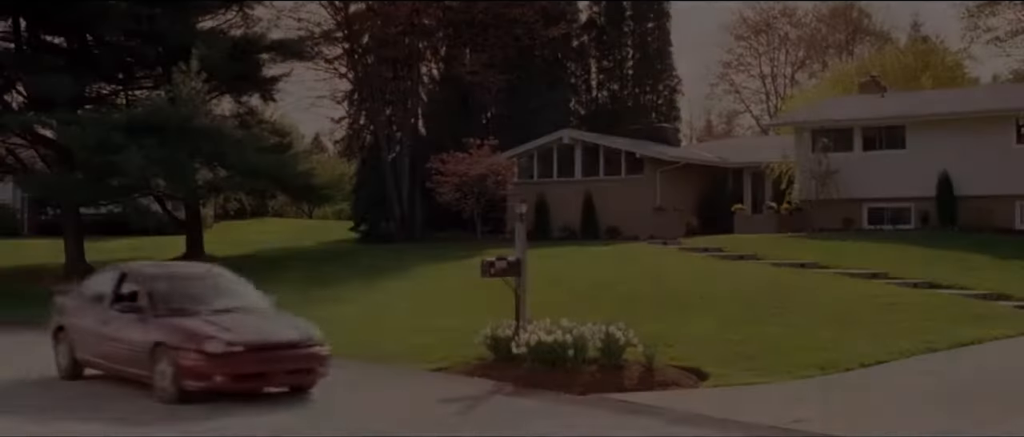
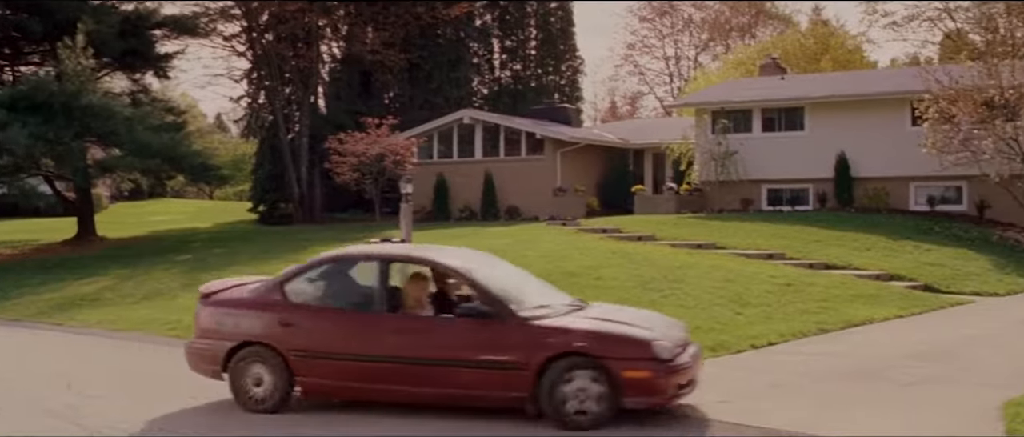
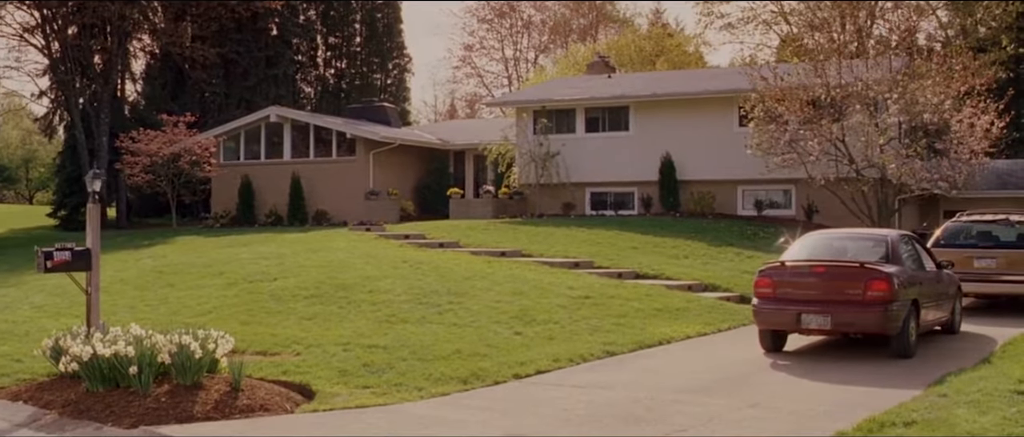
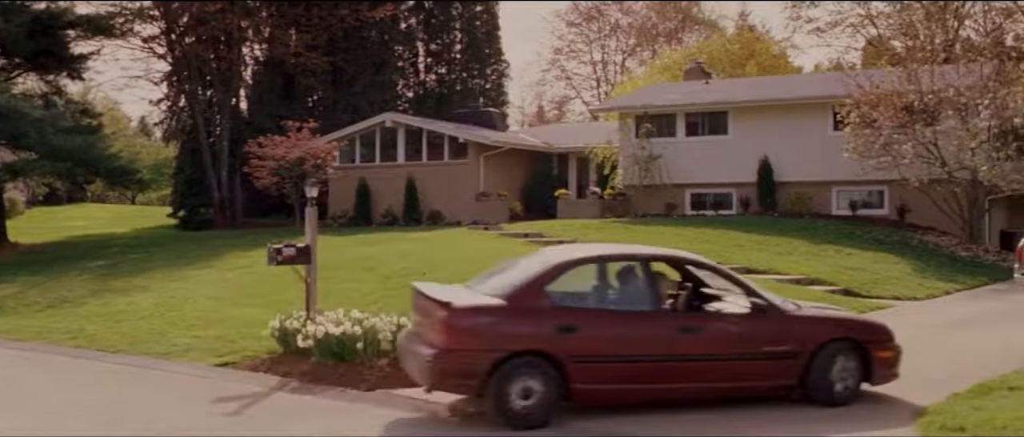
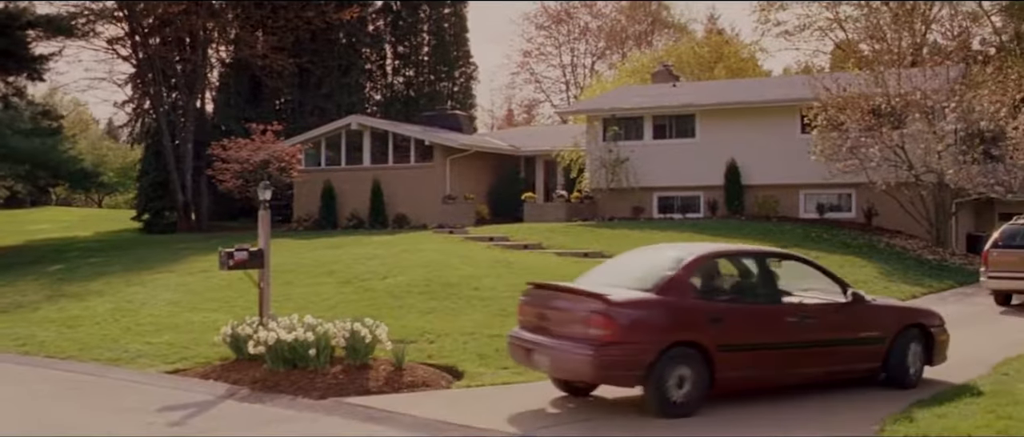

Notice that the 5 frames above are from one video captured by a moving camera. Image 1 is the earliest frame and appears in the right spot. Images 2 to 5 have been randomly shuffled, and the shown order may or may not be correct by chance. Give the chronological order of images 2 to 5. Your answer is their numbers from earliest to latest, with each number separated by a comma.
2, 4, 5, 3
